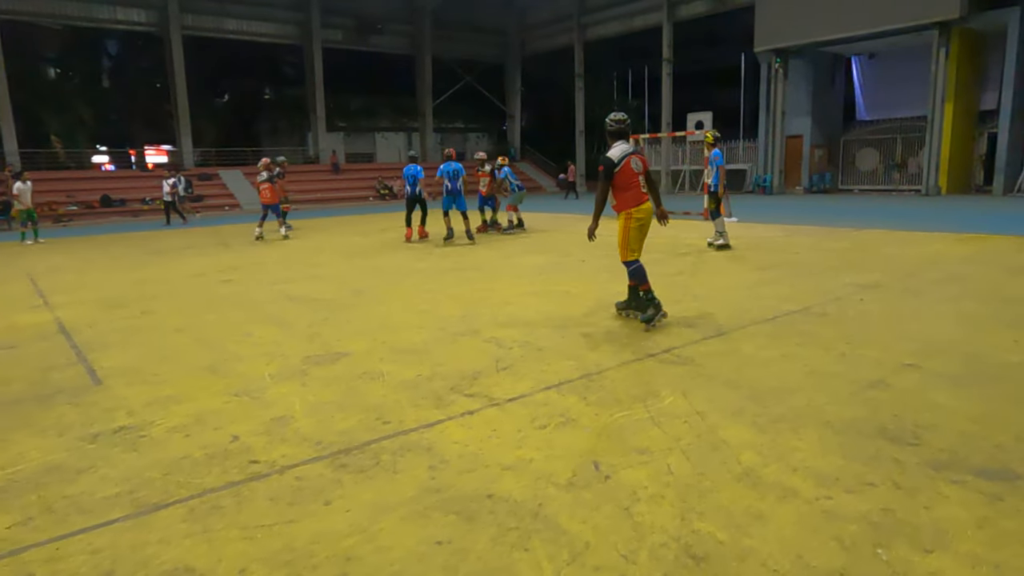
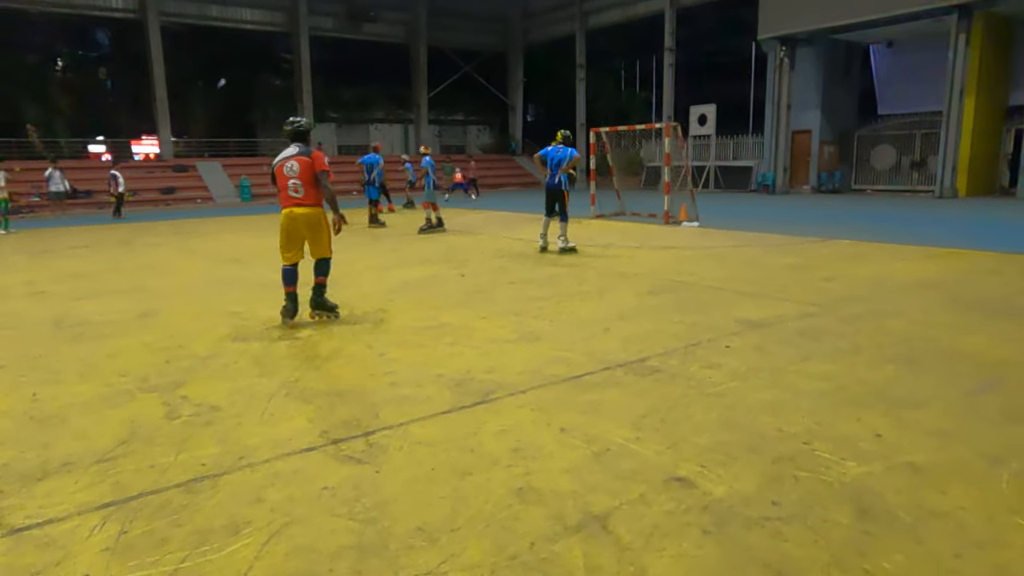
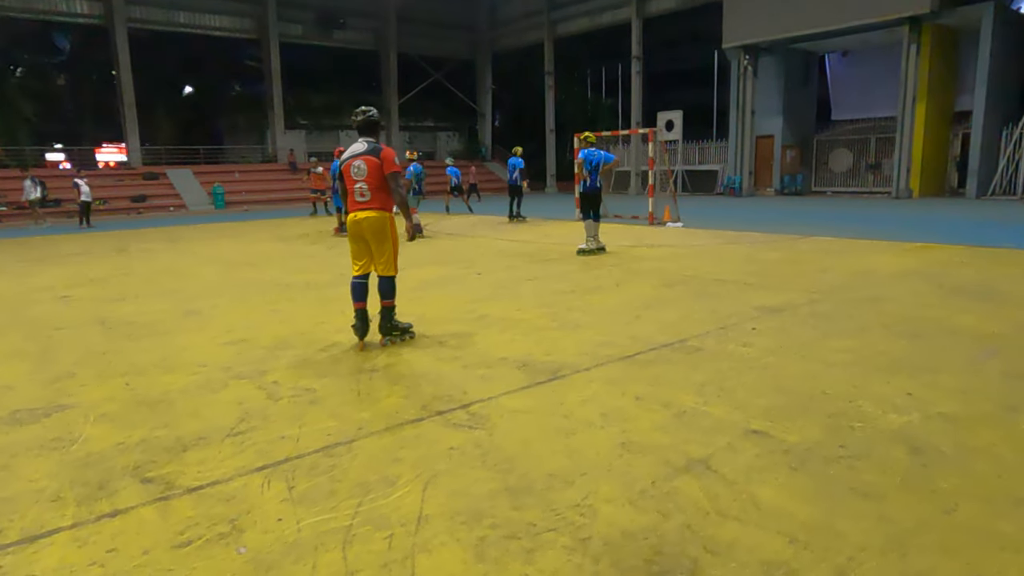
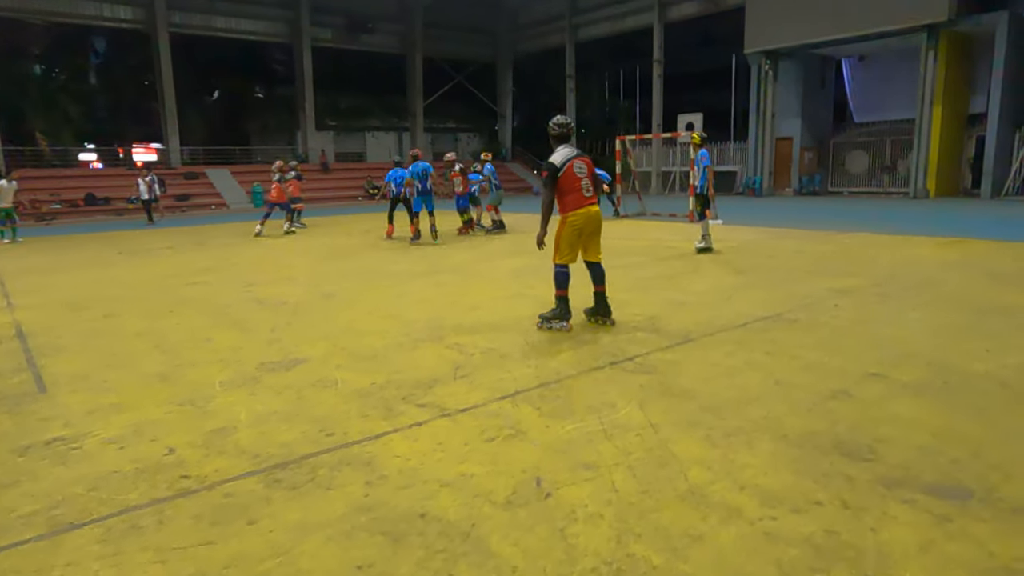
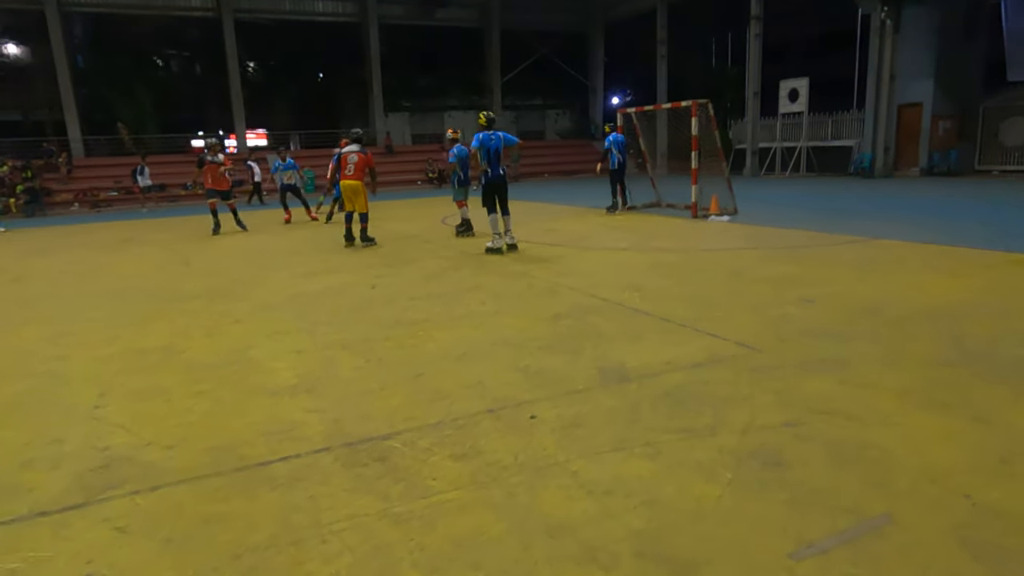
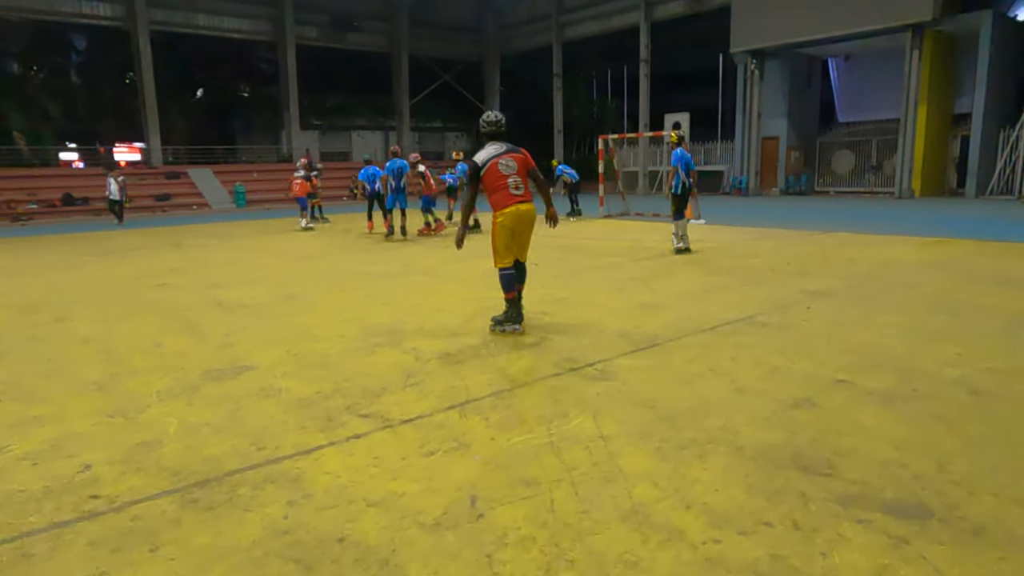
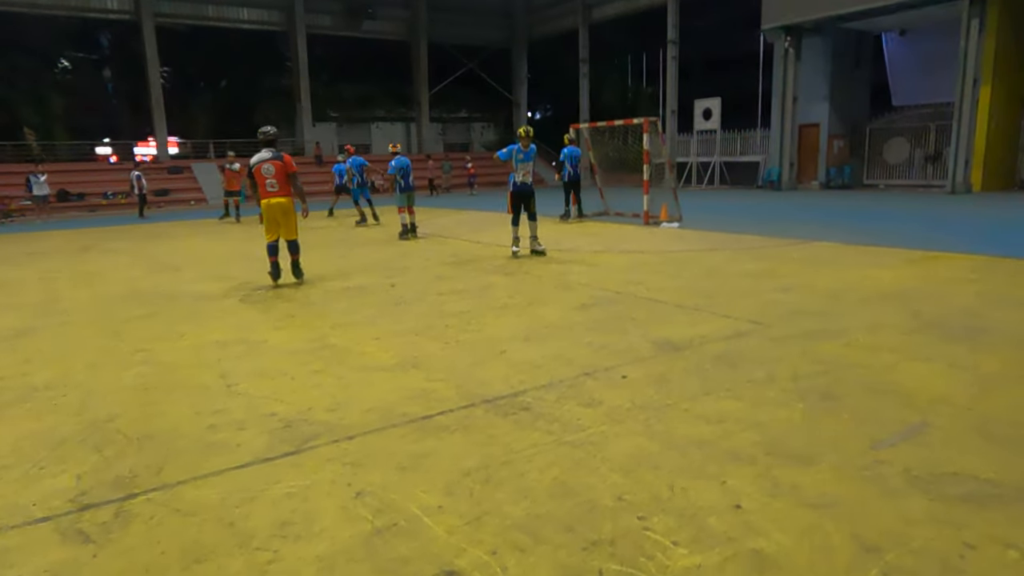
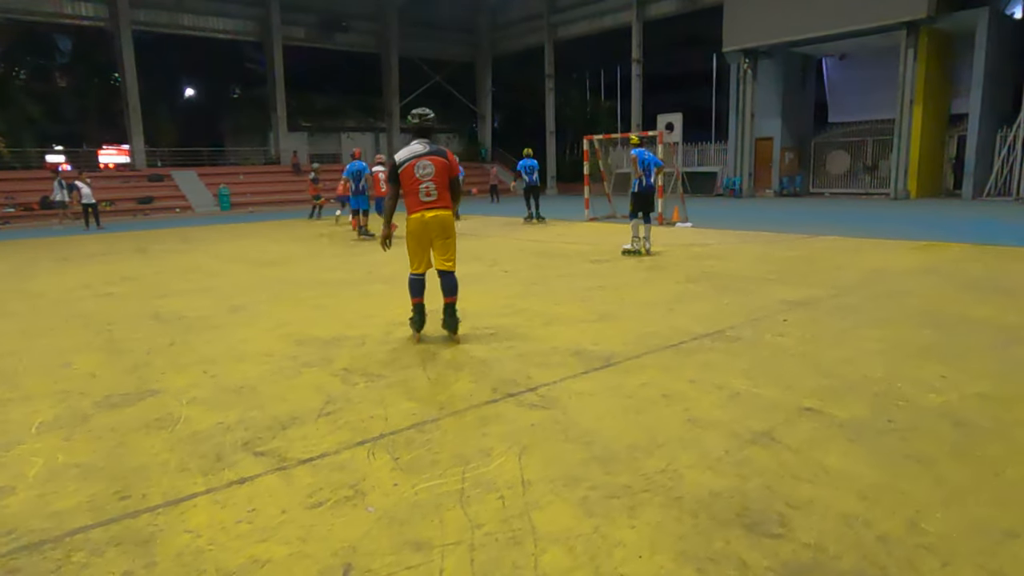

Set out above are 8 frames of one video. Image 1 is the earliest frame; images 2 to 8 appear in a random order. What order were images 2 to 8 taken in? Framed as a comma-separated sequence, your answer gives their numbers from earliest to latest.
4, 6, 8, 3, 2, 7, 5
